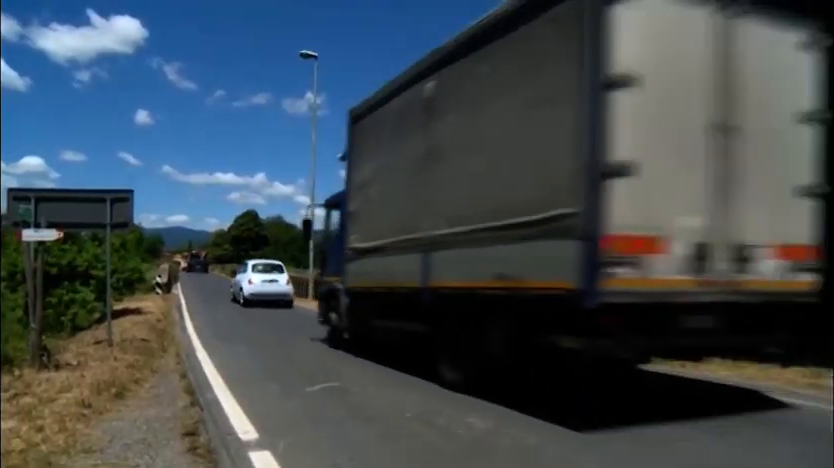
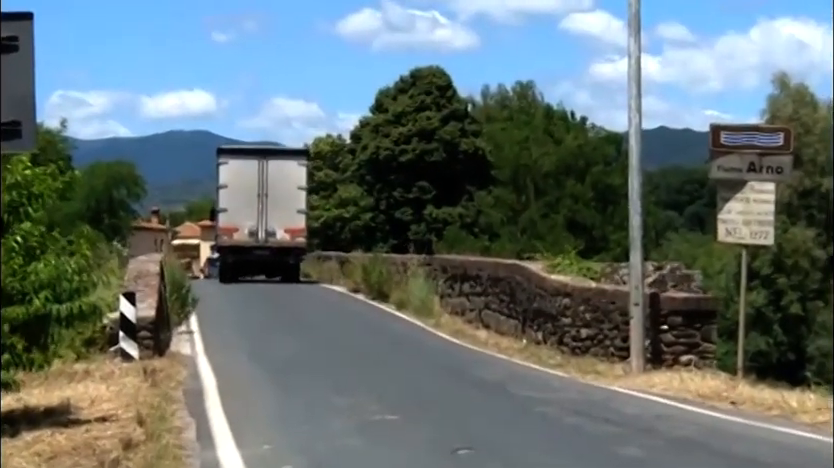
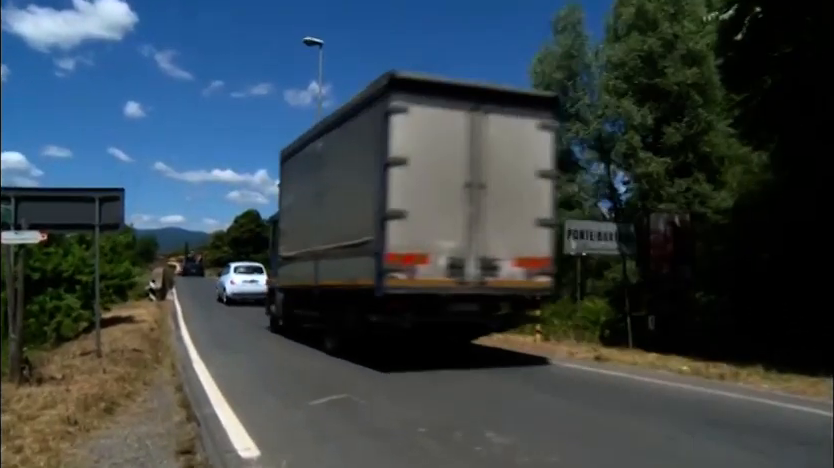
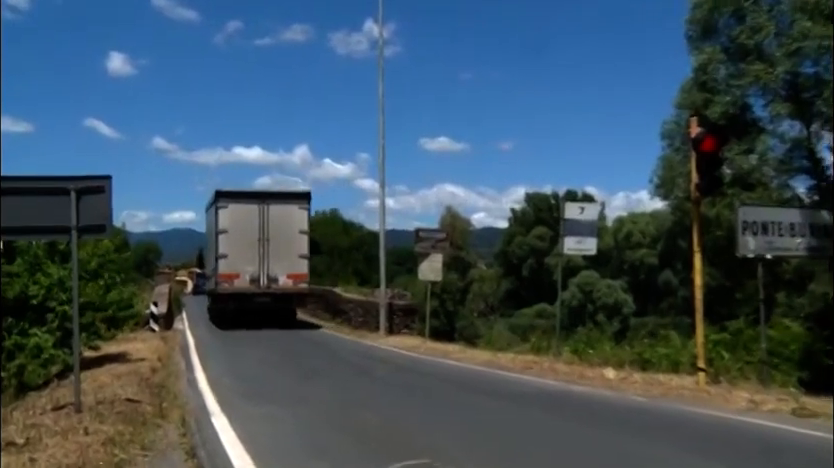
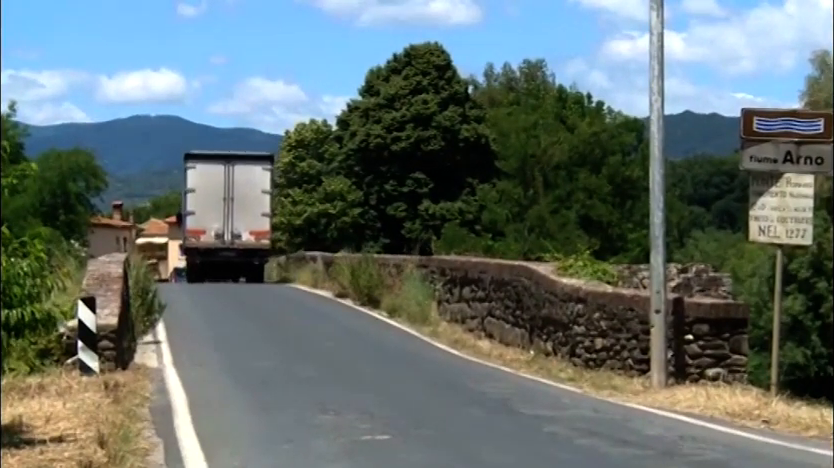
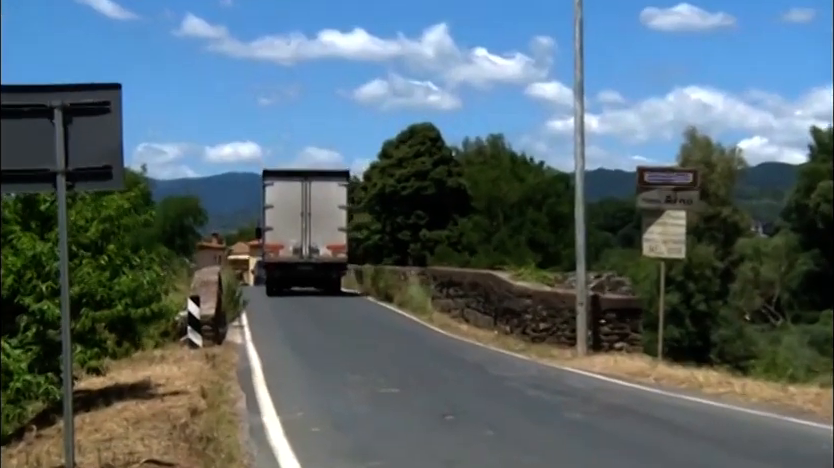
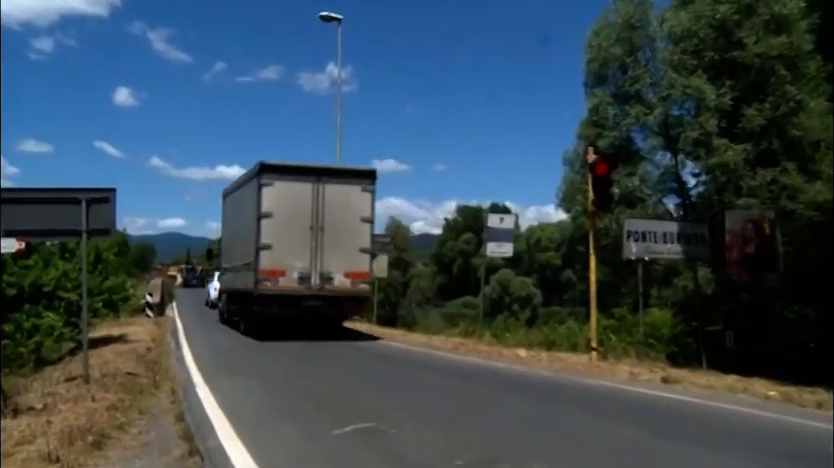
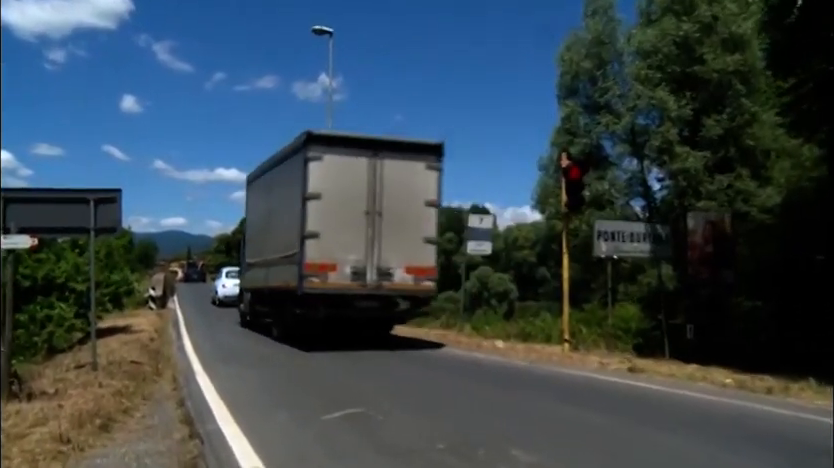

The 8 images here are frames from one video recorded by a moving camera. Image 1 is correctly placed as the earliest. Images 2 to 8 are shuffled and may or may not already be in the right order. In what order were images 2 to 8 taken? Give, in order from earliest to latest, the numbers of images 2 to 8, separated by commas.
3, 8, 7, 4, 6, 2, 5
